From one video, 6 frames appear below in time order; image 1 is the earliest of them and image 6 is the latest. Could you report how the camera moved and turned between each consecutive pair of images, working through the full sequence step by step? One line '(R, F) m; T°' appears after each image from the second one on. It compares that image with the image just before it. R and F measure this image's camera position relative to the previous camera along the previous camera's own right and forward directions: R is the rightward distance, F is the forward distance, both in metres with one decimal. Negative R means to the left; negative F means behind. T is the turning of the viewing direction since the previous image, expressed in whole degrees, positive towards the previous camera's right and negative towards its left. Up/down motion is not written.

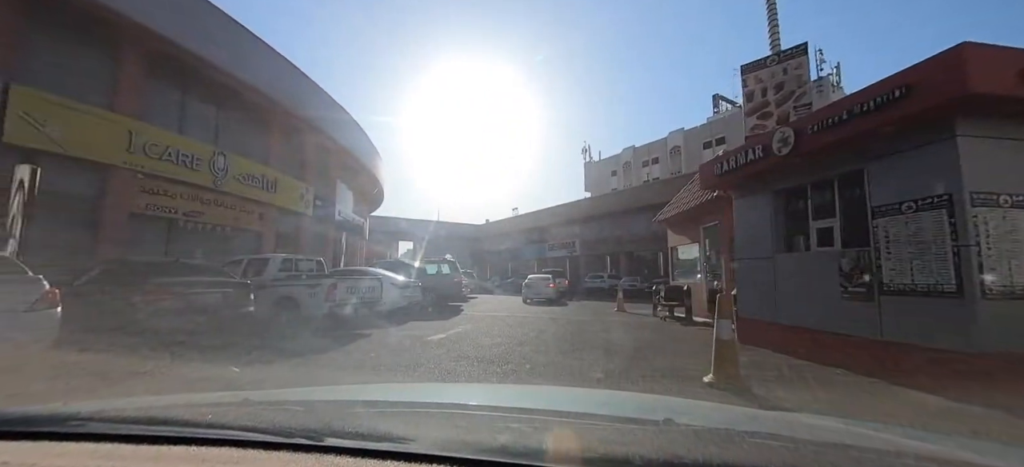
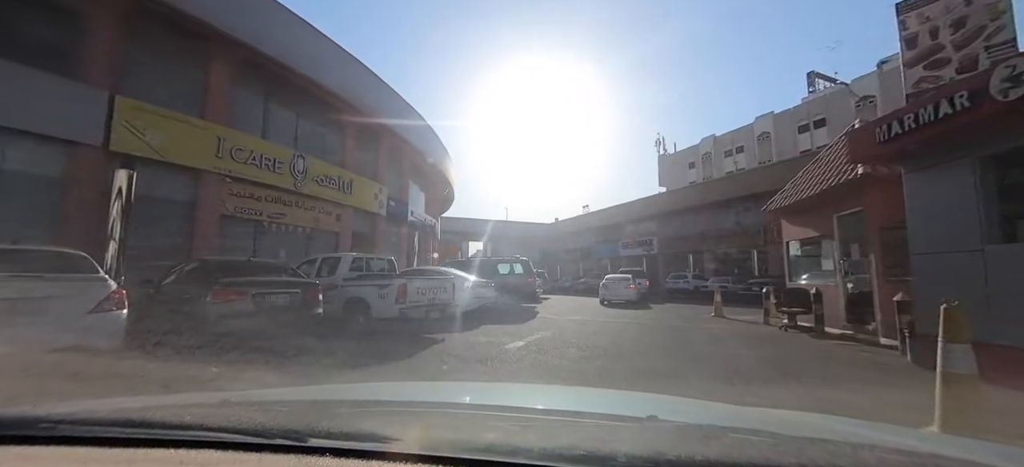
(-0.2, +0.7) m; -9°
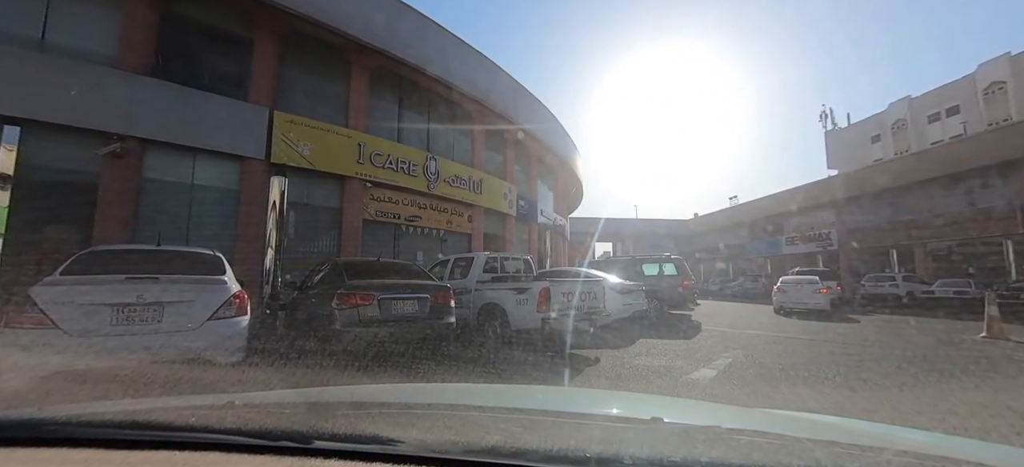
(-0.4, +1.1) m; -17°
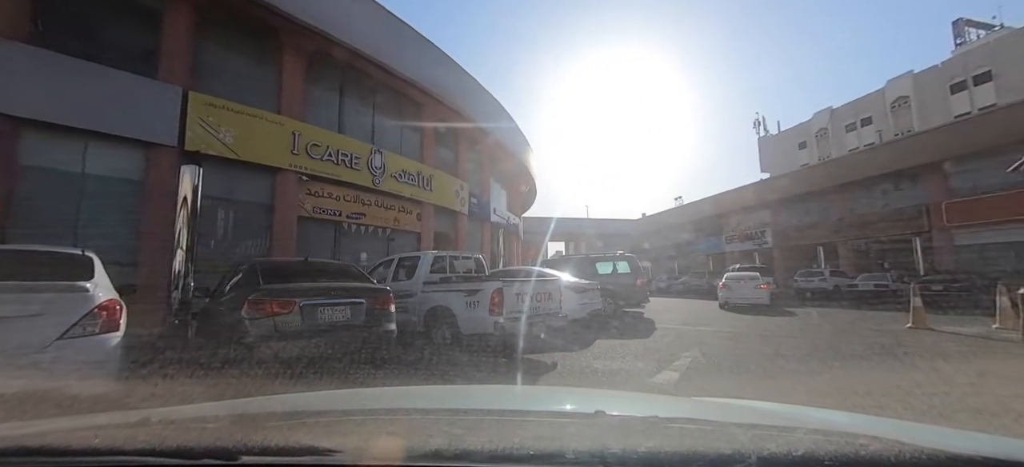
(0.0, +0.4) m; +6°
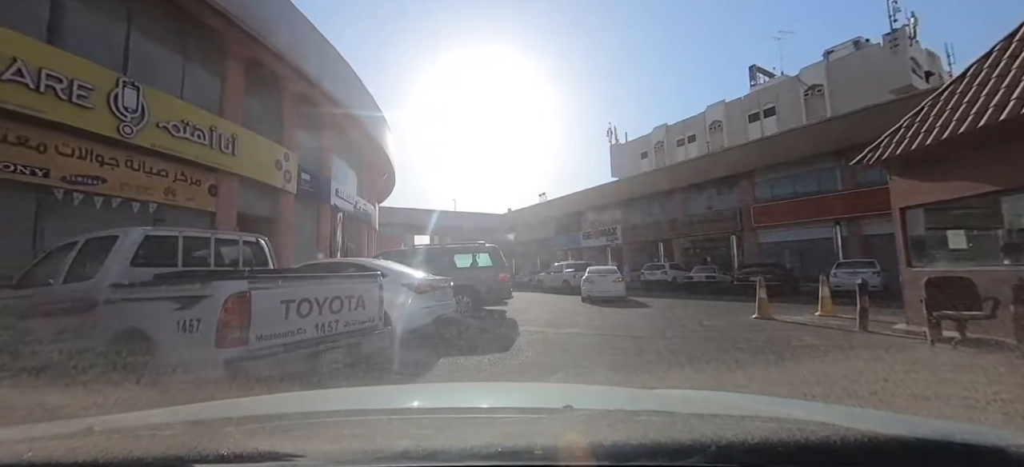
(+0.6, +1.7) m; +18°
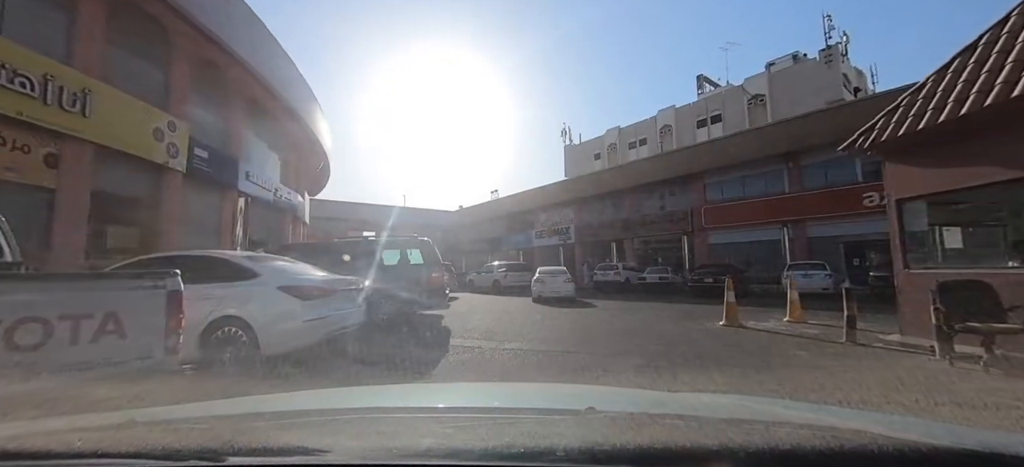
(+0.3, +1.3) m; +6°
